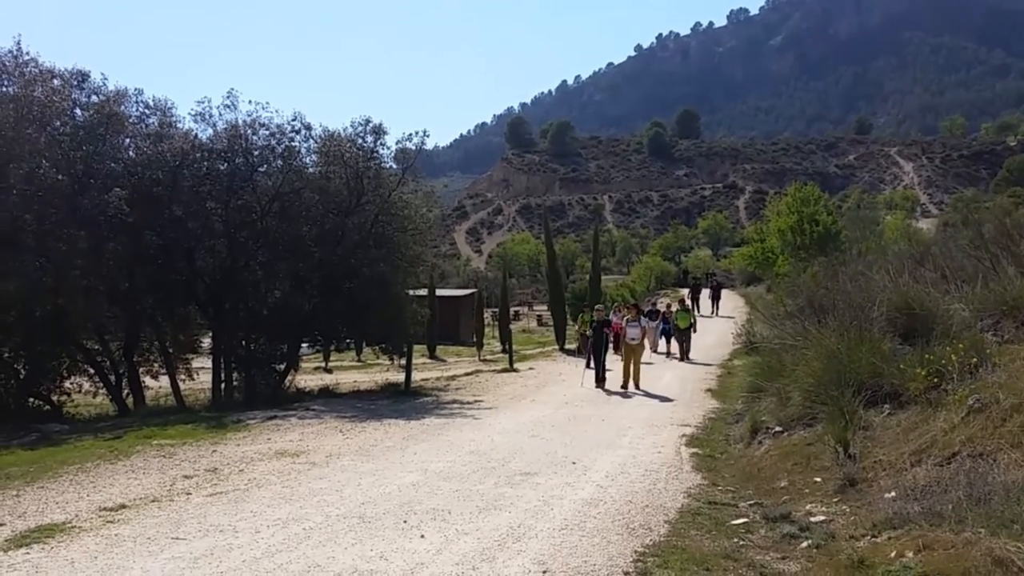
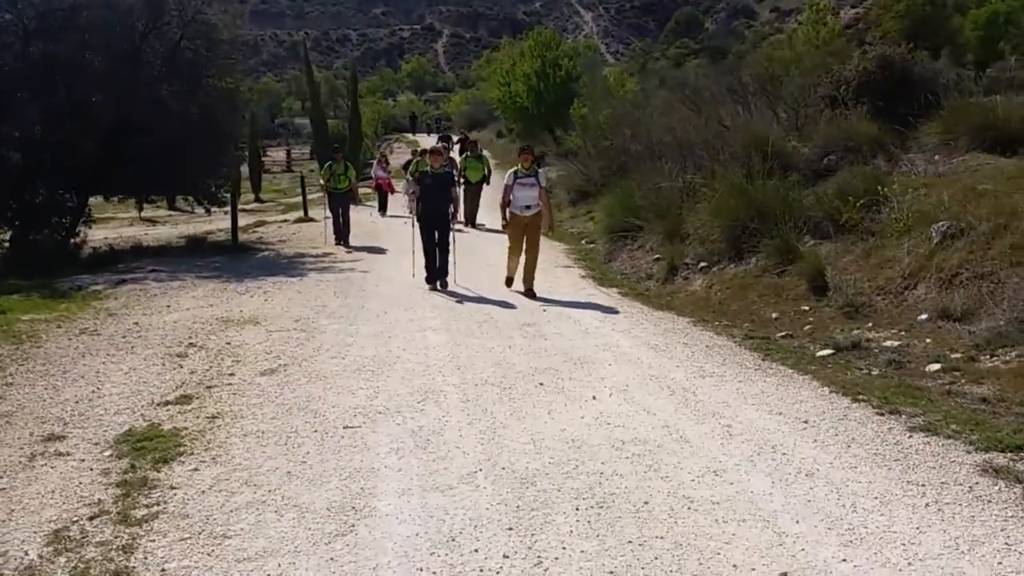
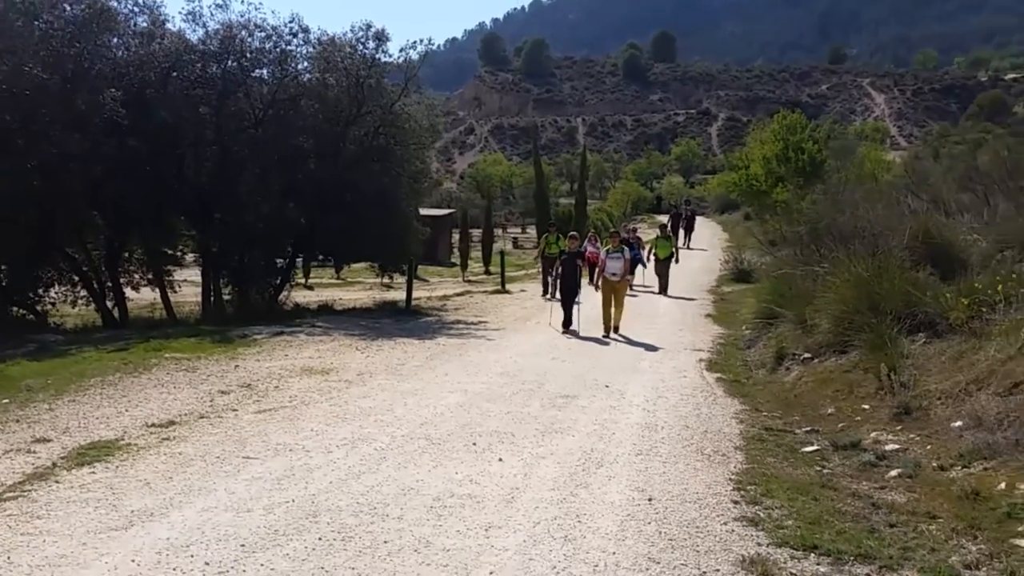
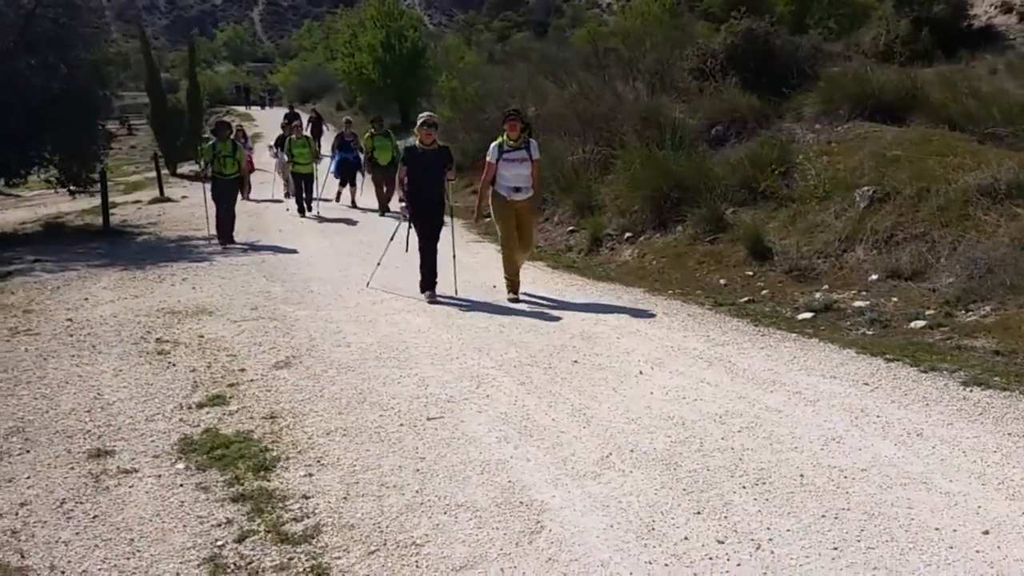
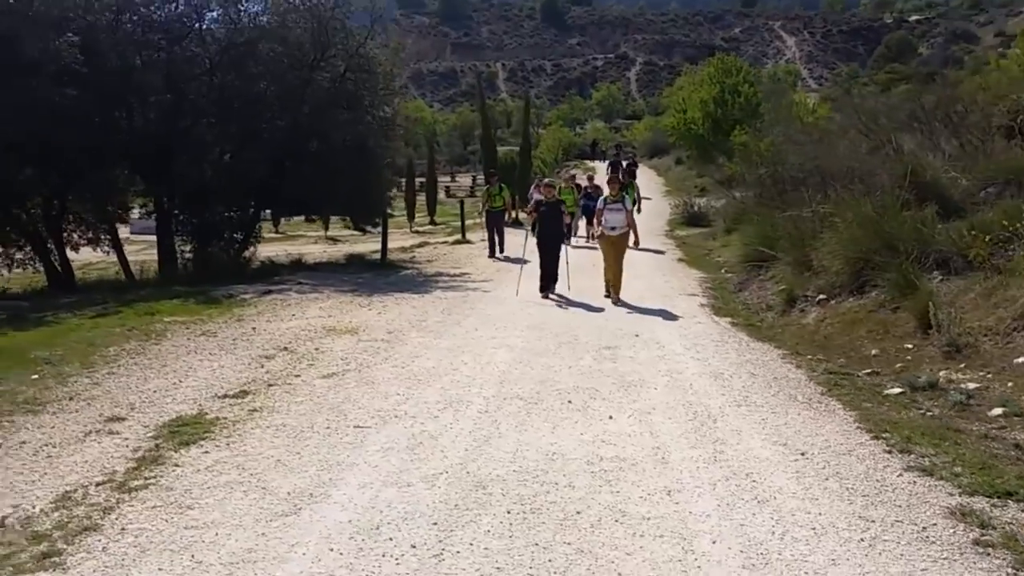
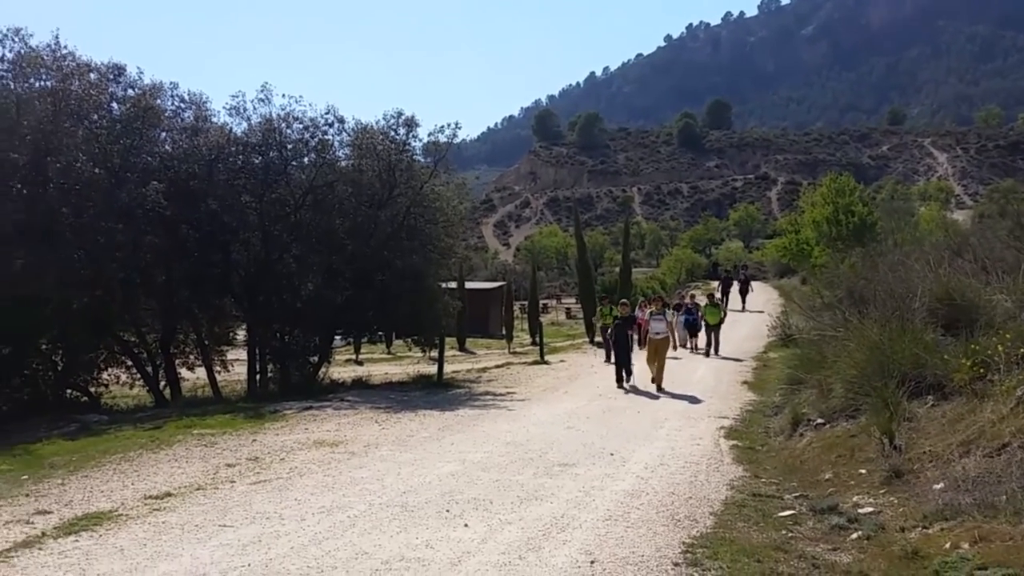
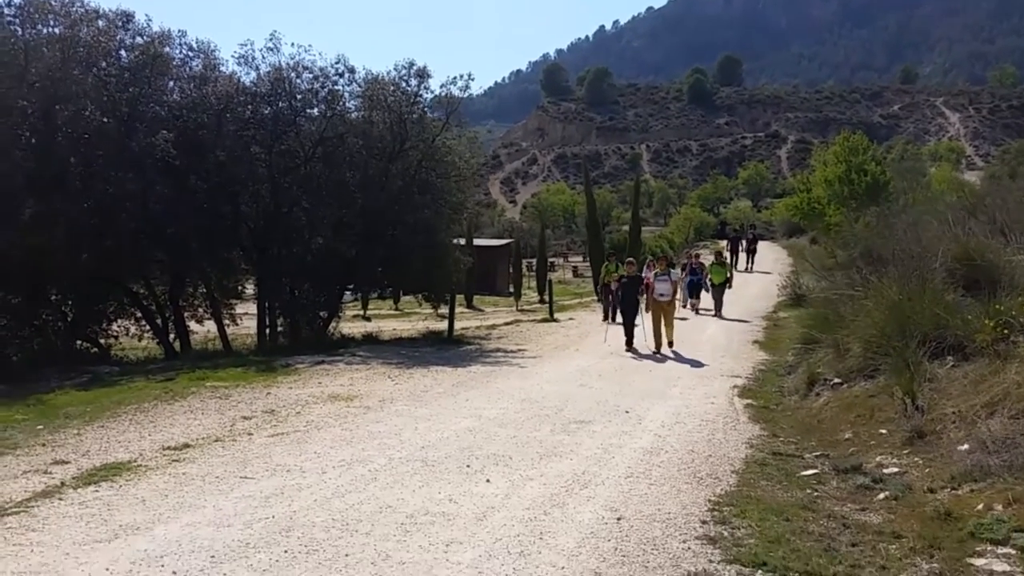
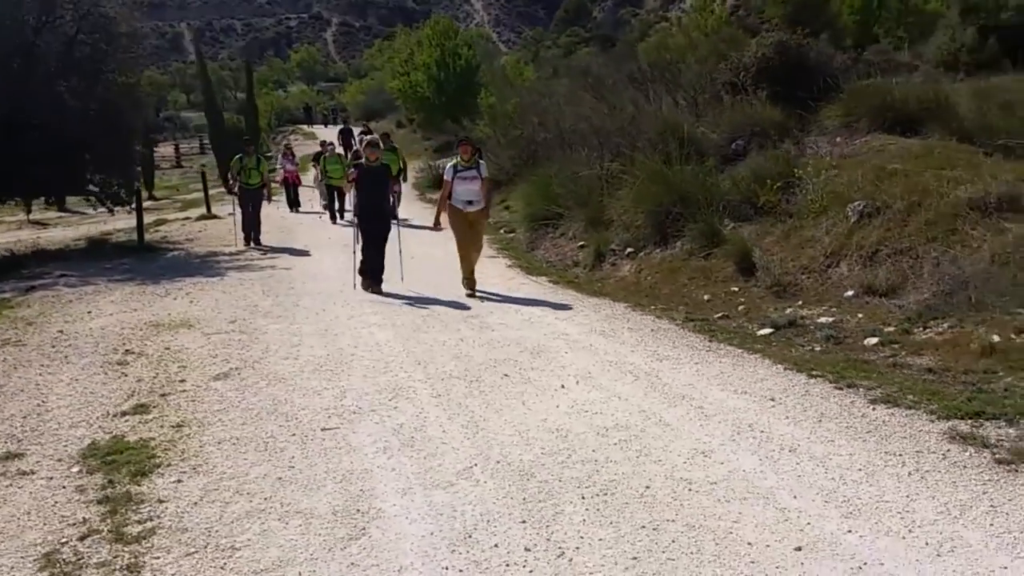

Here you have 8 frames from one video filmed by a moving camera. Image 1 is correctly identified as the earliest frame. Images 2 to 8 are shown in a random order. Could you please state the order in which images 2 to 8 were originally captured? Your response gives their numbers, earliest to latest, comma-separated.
6, 7, 3, 5, 2, 8, 4
